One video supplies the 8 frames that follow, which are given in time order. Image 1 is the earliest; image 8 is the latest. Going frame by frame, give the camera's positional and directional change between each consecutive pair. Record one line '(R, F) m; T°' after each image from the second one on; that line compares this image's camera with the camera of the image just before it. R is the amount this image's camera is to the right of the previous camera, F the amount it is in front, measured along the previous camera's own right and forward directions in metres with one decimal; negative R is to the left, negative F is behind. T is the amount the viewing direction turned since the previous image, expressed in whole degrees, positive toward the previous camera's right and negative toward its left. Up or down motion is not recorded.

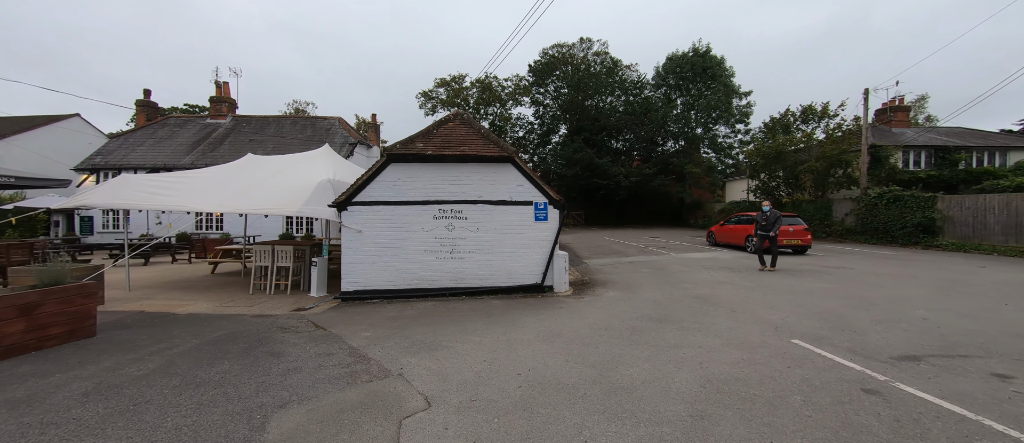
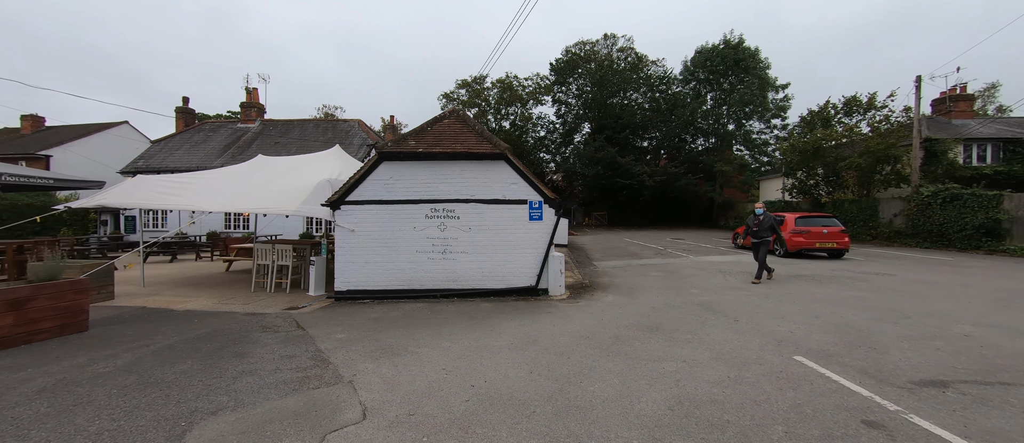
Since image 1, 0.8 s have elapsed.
(+0.7, +0.3) m; -4°
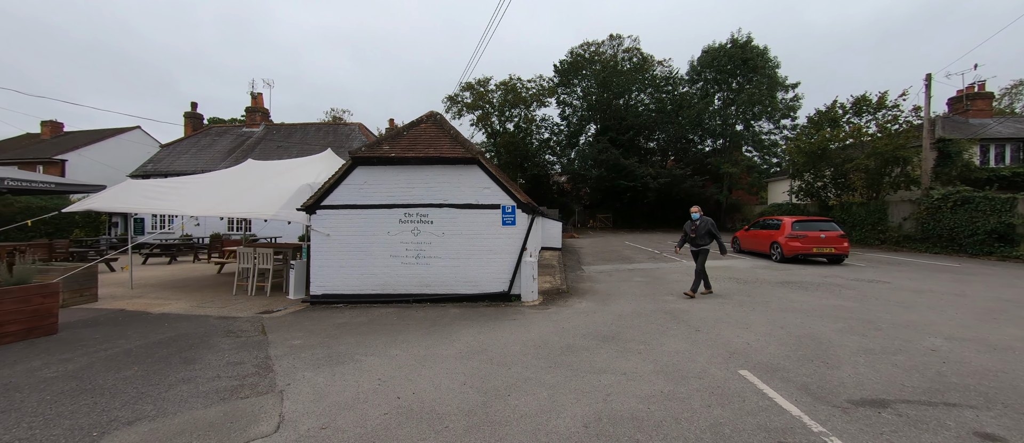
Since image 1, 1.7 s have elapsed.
(+0.8, +0.1) m; -2°
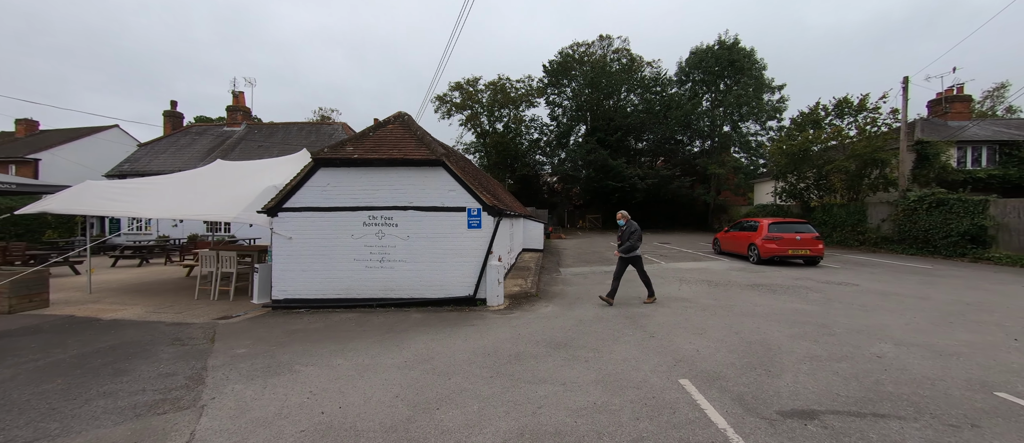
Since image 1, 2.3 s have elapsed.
(+0.6, +0.1) m; +1°
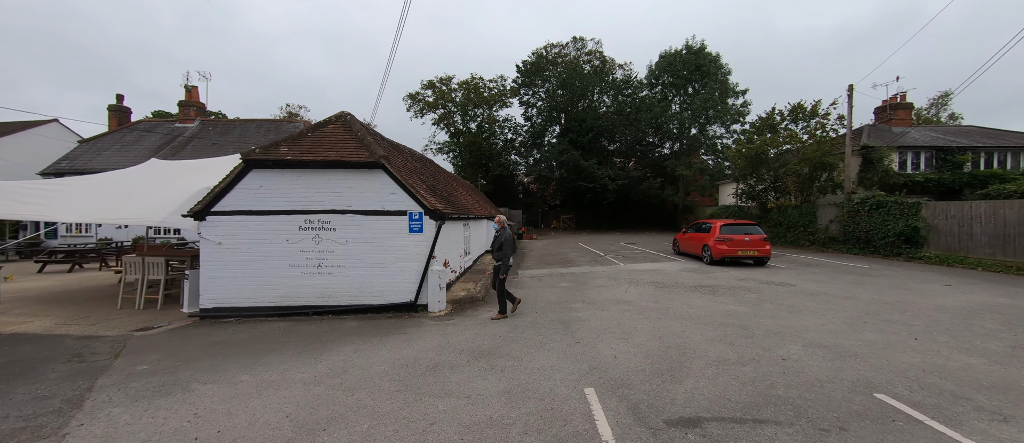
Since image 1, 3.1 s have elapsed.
(+0.8, 0.0) m; +3°
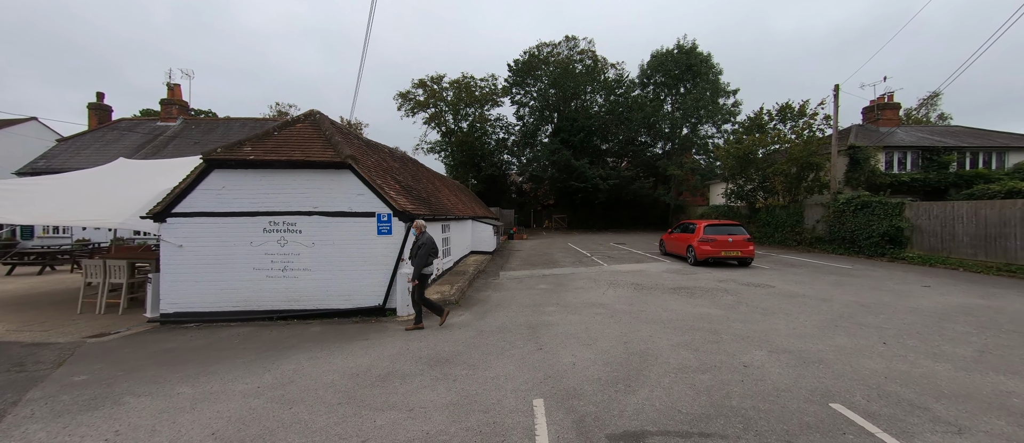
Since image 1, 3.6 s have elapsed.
(+0.5, +0.1) m; +1°
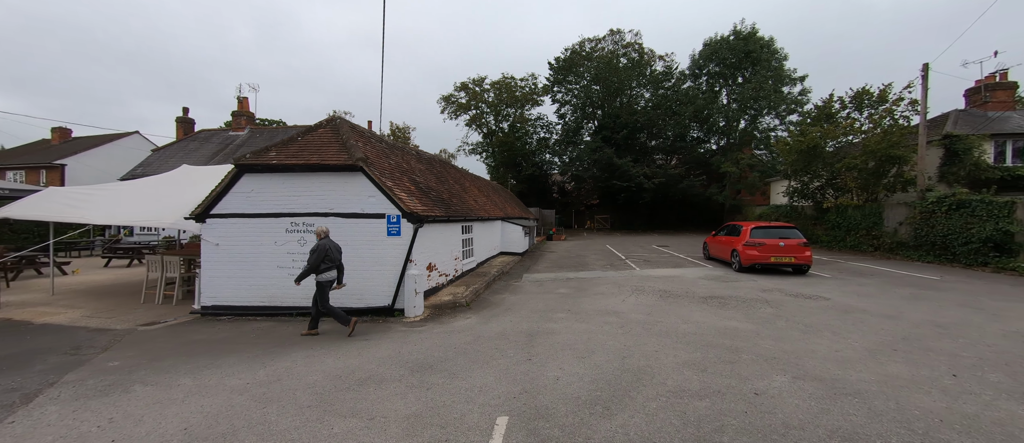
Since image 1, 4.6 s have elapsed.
(+0.8, +0.3) m; -8°
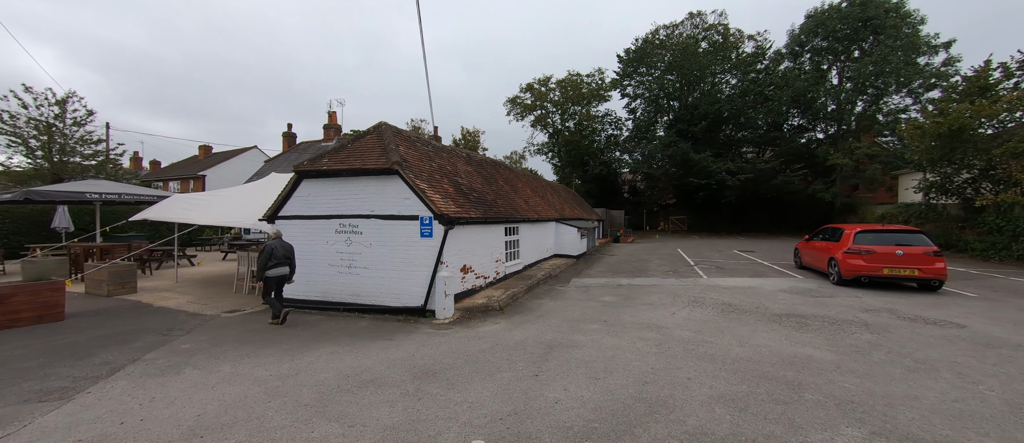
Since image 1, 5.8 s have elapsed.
(+0.8, +0.4) m; -12°
